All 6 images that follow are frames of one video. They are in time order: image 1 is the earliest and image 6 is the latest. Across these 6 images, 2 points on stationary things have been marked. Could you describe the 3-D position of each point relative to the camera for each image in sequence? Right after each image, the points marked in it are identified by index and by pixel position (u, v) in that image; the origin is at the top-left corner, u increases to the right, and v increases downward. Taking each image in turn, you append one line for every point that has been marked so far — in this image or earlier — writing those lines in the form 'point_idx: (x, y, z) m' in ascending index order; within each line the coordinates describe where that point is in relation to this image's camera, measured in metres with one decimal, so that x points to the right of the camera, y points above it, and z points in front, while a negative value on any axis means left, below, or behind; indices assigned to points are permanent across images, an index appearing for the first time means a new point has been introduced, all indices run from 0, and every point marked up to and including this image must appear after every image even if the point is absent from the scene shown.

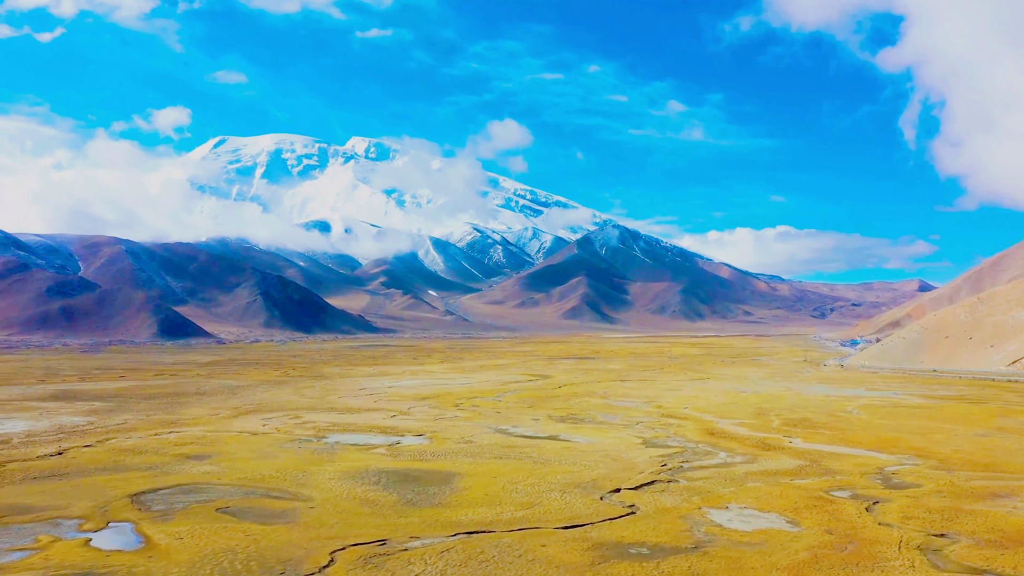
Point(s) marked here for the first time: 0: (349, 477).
0: (-4.5, -5.3, +19.9) m
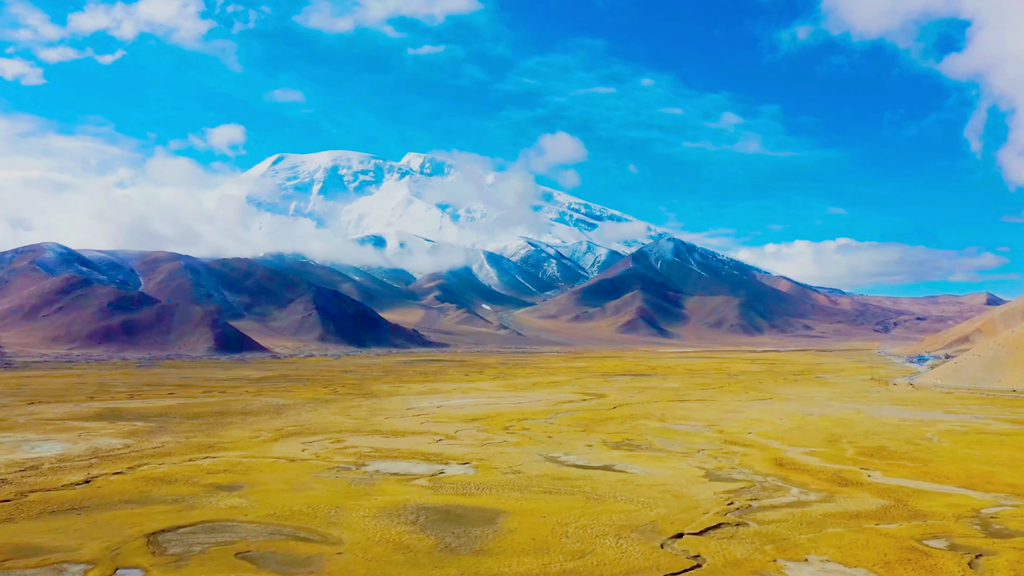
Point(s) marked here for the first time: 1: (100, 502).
0: (-3.3, -5.9, +18.3) m
1: (-10.7, -5.5, +18.4) m
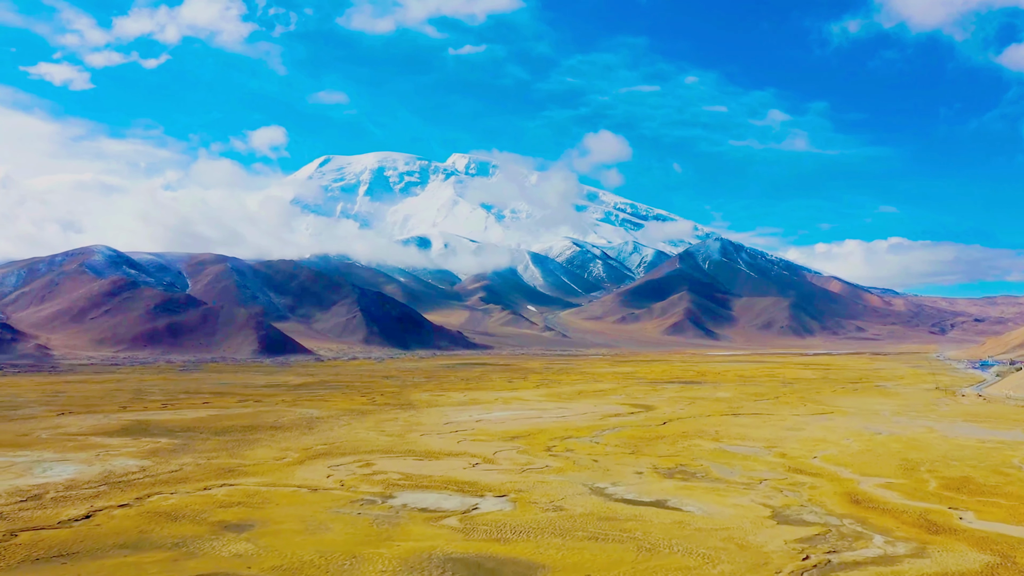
0: (-2.4, -6.3, +16.1) m
1: (-9.8, -6.0, +16.6) m
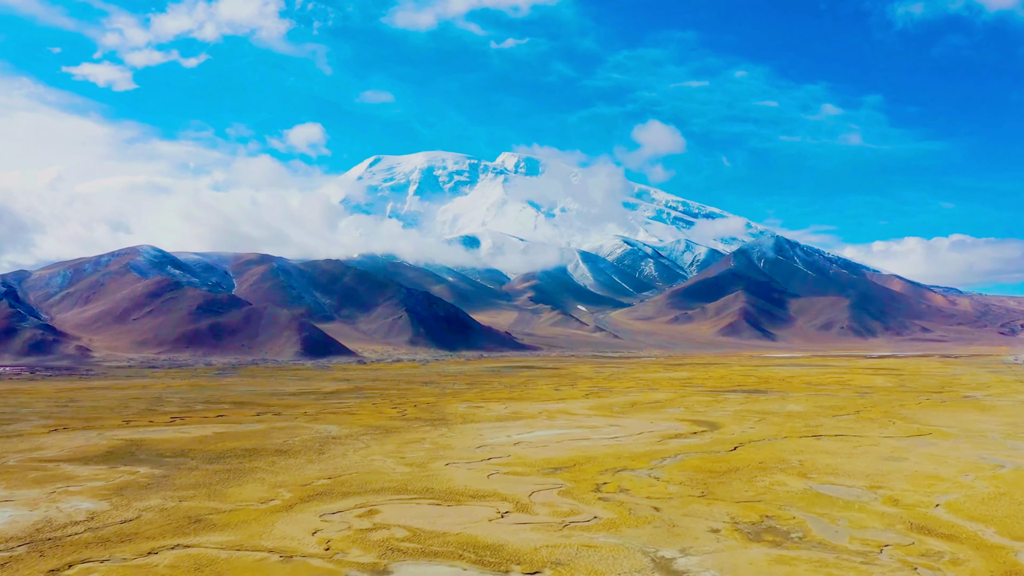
0: (-2.0, -6.5, +10.2) m
1: (-9.3, -6.2, +11.2) m
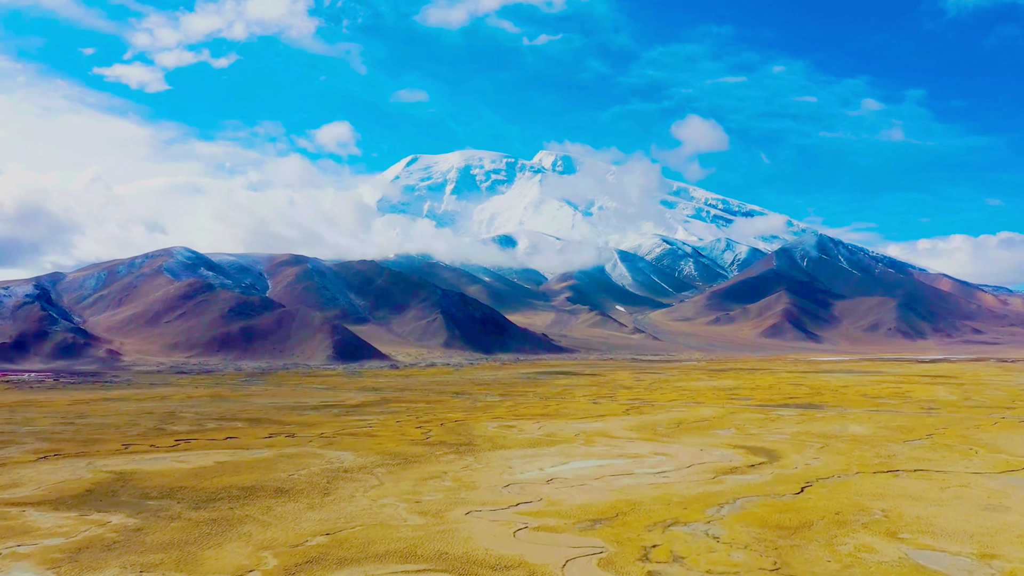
0: (-1.9, -7.3, +5.9) m
1: (-9.2, -7.0, +7.2) m
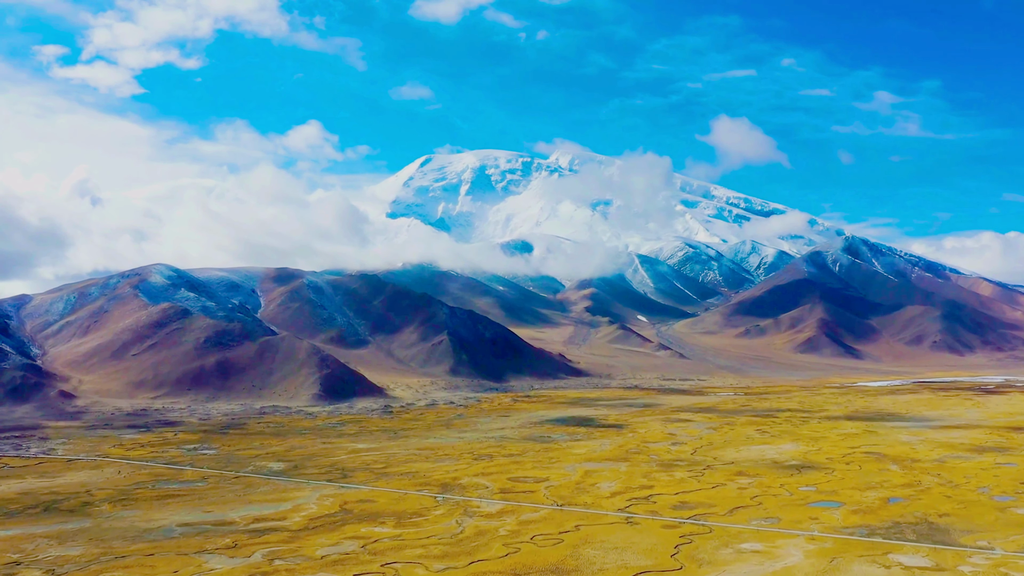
0: (-3.4, -12.9, -13.3) m
1: (-10.7, -12.6, -11.7) m
